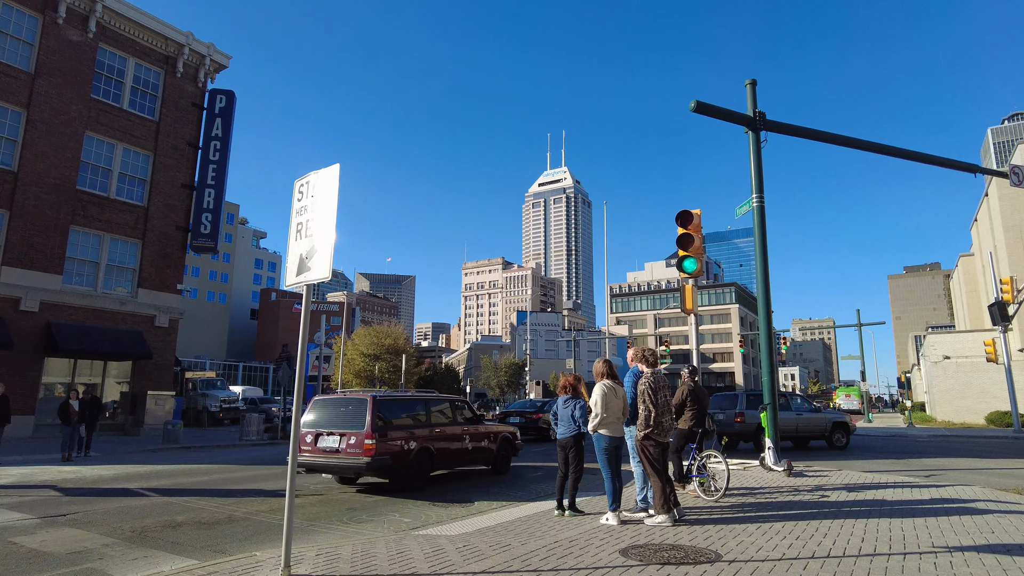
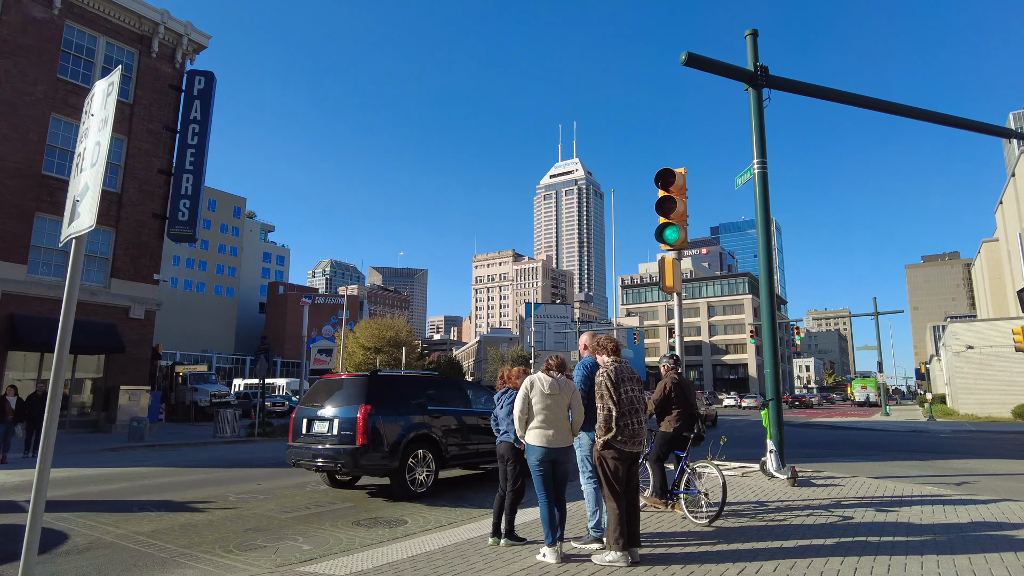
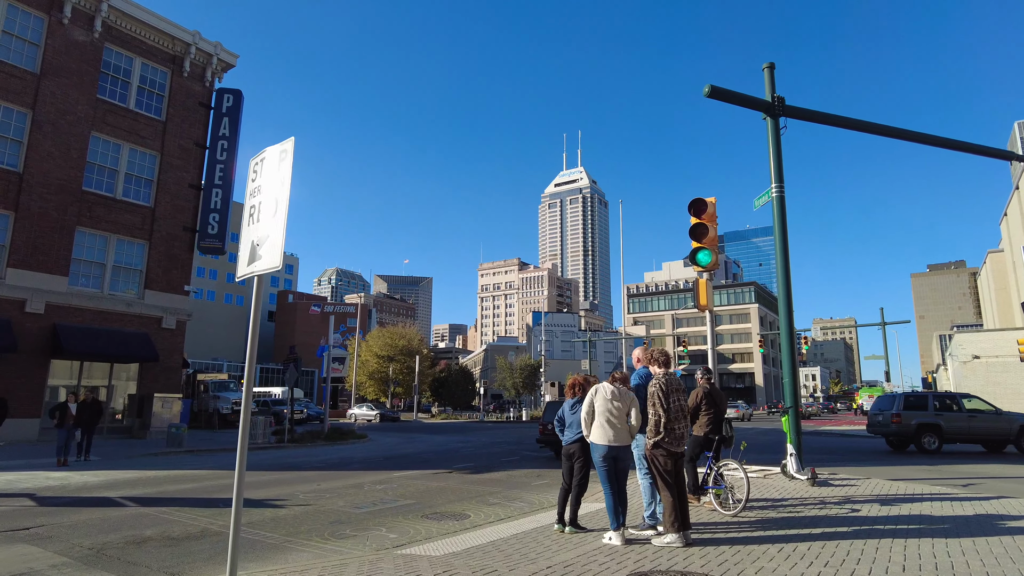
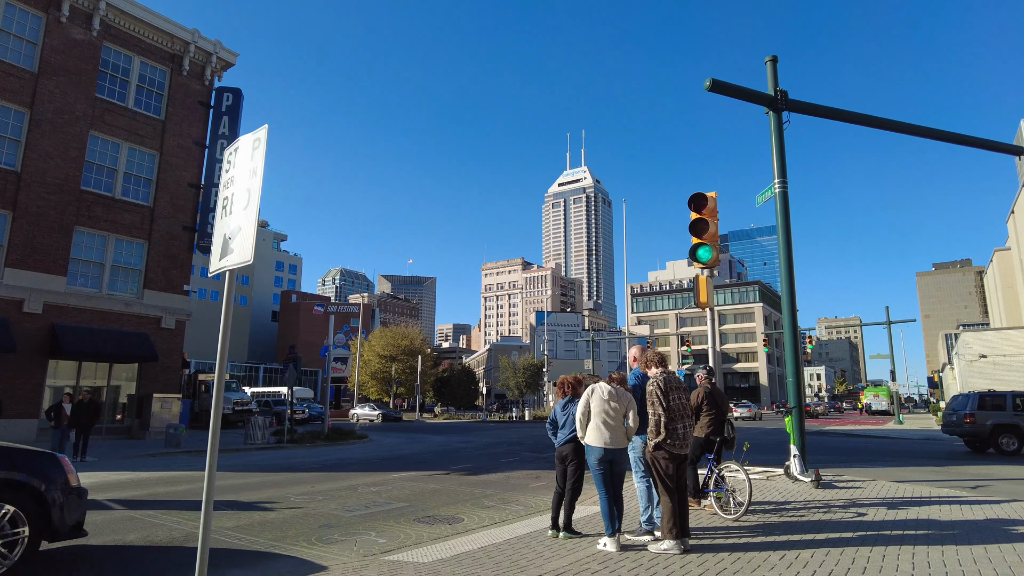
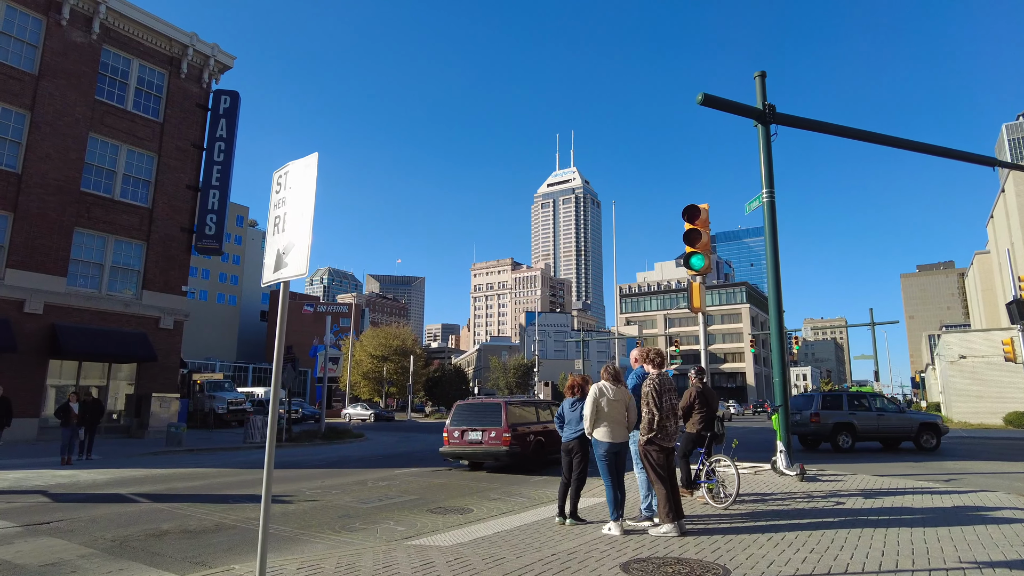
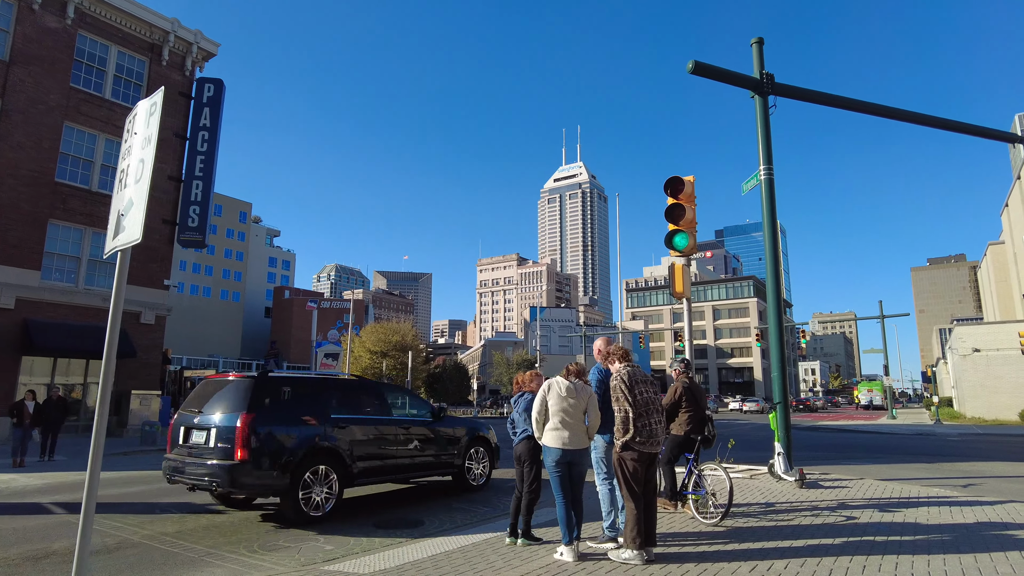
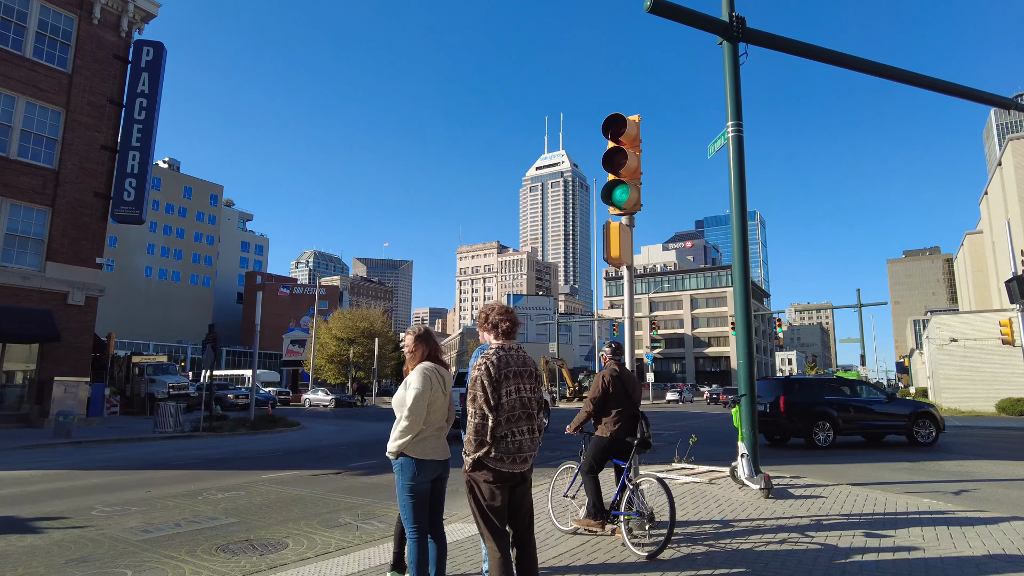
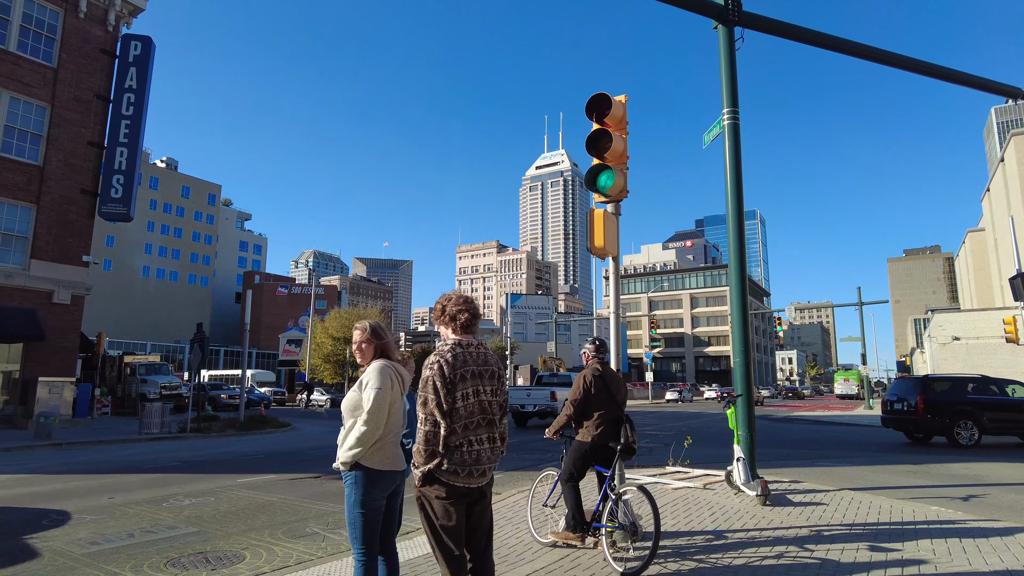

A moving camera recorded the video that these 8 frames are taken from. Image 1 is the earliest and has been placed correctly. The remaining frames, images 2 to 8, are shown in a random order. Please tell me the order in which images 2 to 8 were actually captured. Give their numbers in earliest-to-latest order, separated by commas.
5, 3, 4, 6, 2, 7, 8
